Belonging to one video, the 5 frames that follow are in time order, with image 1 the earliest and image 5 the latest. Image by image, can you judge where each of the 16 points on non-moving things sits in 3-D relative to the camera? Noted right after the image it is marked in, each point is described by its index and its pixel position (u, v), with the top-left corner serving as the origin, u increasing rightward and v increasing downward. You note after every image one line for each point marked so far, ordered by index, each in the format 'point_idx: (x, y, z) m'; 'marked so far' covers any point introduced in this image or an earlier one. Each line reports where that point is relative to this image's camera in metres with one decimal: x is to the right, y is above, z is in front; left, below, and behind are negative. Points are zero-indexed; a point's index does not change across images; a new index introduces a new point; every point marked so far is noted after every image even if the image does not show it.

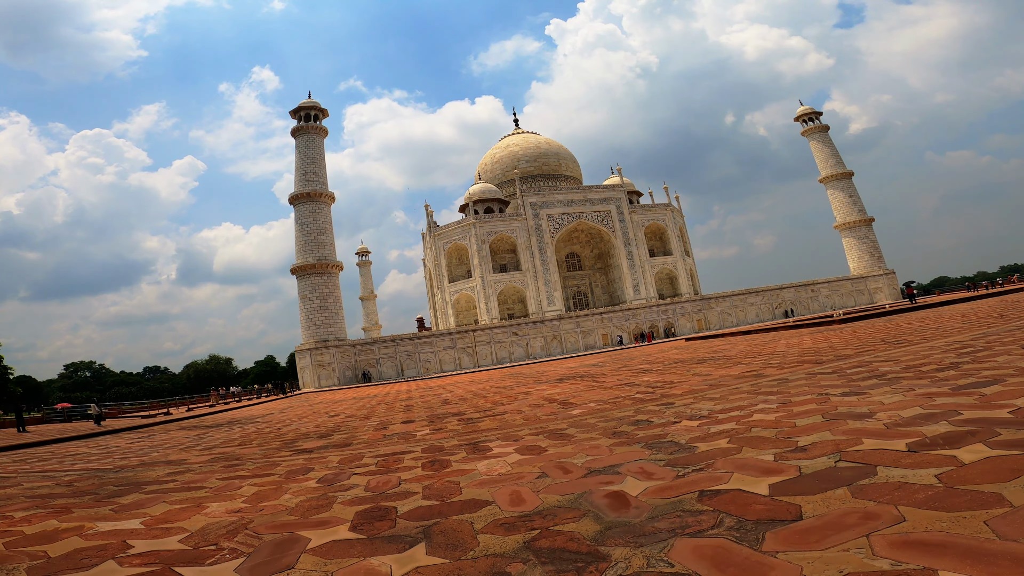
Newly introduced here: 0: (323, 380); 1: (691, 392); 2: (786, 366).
0: (-7.5, -3.6, +18.9) m
1: (+1.4, -0.8, +3.6) m
2: (+2.4, -0.7, +4.1) m
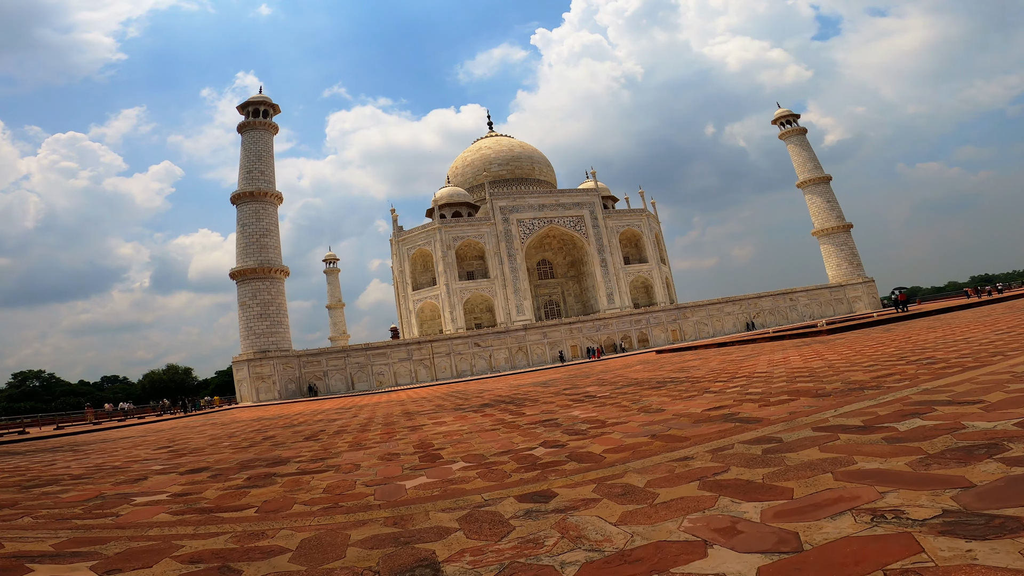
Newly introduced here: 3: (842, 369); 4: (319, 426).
0: (-8.9, -3.8, +17.0) m
1: (+0.5, -0.7, +2.1) m
2: (+1.5, -0.6, +2.6) m
3: (+2.4, -0.6, +3.5) m
4: (-2.2, -1.6, +5.4) m
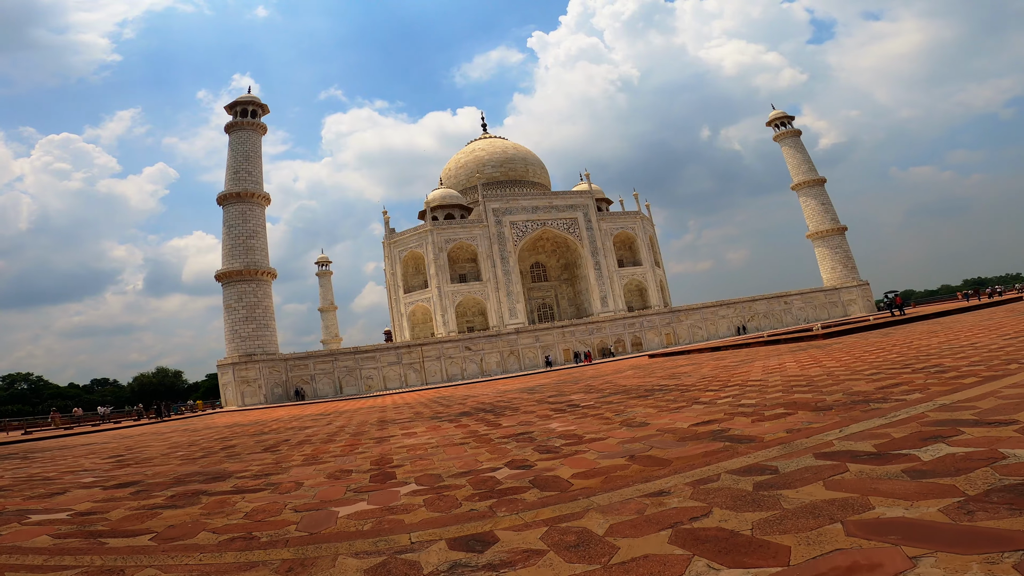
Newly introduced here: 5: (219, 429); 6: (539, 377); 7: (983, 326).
0: (-9.3, -3.9, +16.6) m
1: (+0.3, -0.7, +1.8) m
2: (+1.3, -0.6, +2.4) m
3: (+2.2, -0.6, +3.2) m
4: (-2.4, -1.6, +5.1) m
5: (-4.3, -2.1, +6.9) m
6: (+0.5, -1.7, +9.0) m
7: (+5.5, -0.5, +5.6) m
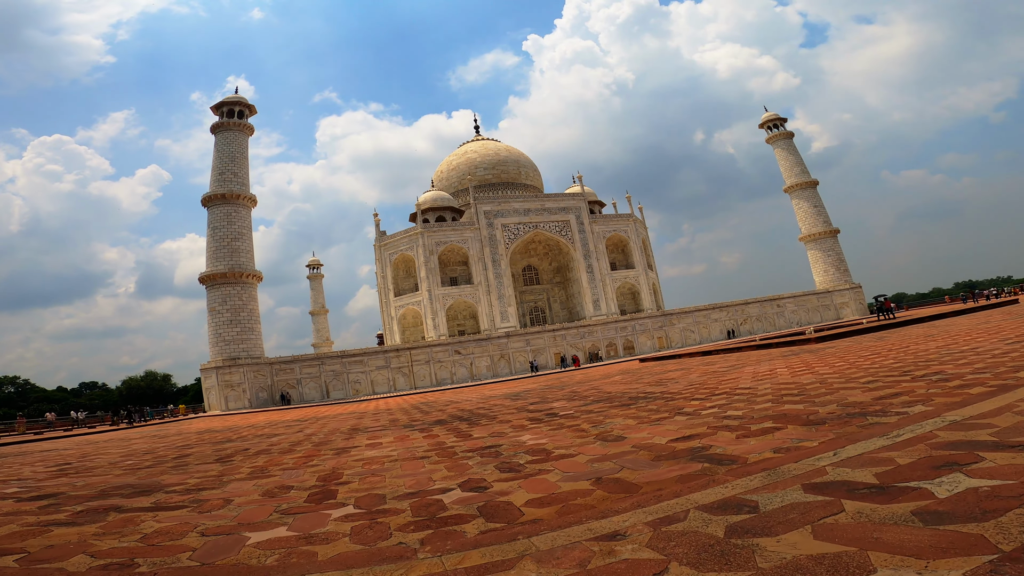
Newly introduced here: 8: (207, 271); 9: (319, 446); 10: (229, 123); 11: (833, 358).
0: (-9.6, -4.0, +16.2) m
1: (+0.1, -0.7, +1.6) m
2: (+1.1, -0.6, +2.1) m
3: (+2.0, -0.6, +3.0) m
4: (-2.6, -1.6, +4.8) m
5: (-4.5, -2.1, +6.6) m
6: (+0.2, -1.7, +8.7) m
7: (+5.3, -0.5, +5.4) m
8: (-11.2, +0.6, +17.5) m
9: (-1.6, -1.3, +3.9) m
10: (-11.5, +6.8, +19.3) m
11: (+3.3, -0.7, +4.9) m
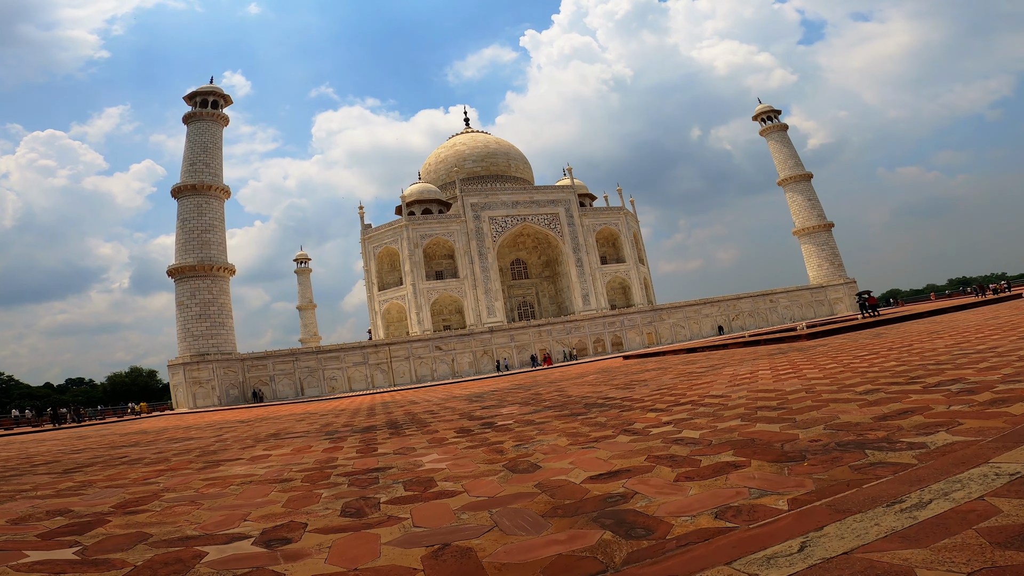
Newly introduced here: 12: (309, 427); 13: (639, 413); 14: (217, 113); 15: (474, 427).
0: (-10.2, -3.8, +15.5) m
1: (-0.4, -0.6, +0.9) m
2: (+0.6, -0.6, +1.4) m
3: (+1.5, -0.5, +2.3) m
4: (-3.2, -1.5, +4.1) m
5: (-5.1, -2.0, +5.9) m
6: (-0.3, -1.6, +8.1) m
7: (+4.8, -0.4, +4.7) m
8: (-11.8, +0.9, +16.8) m
9: (-2.1, -1.2, +3.2) m
10: (-12.1, +7.0, +18.5) m
11: (+2.8, -0.6, +4.3) m
12: (-2.1, -1.5, +4.8) m
13: (+0.8, -0.8, +2.9) m
14: (-11.5, +7.0, +18.5) m
15: (-0.3, -1.0, +3.4) m
